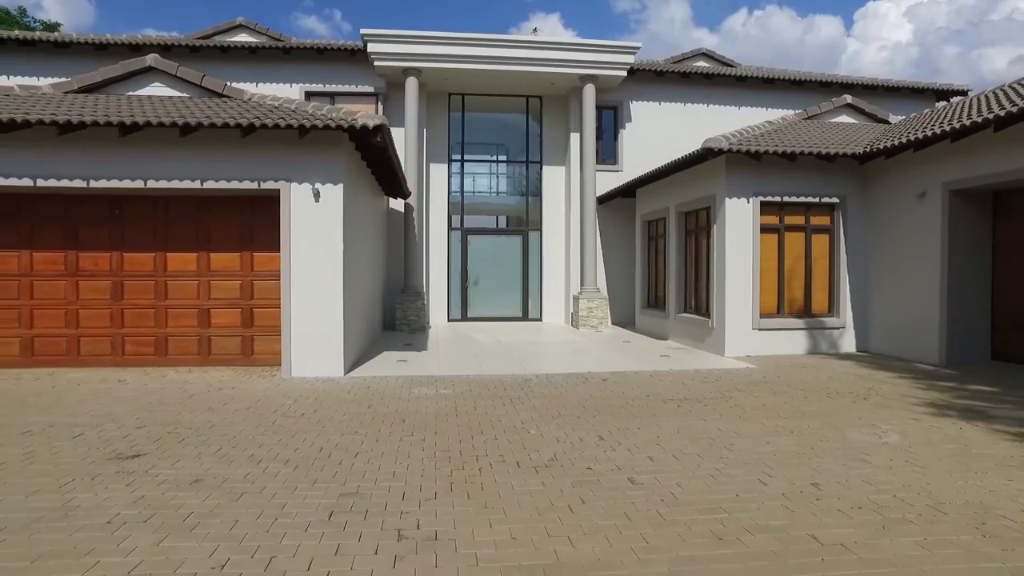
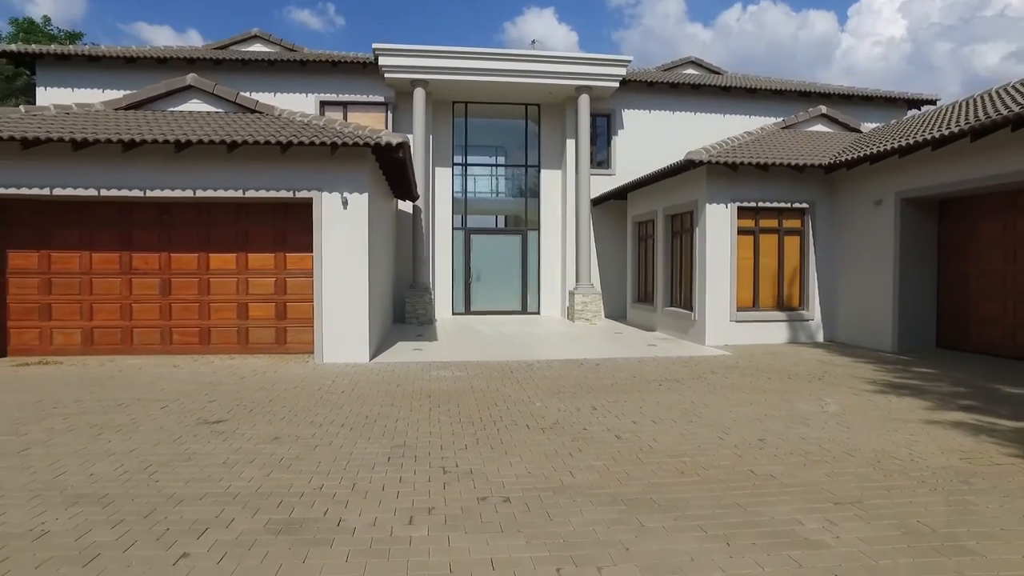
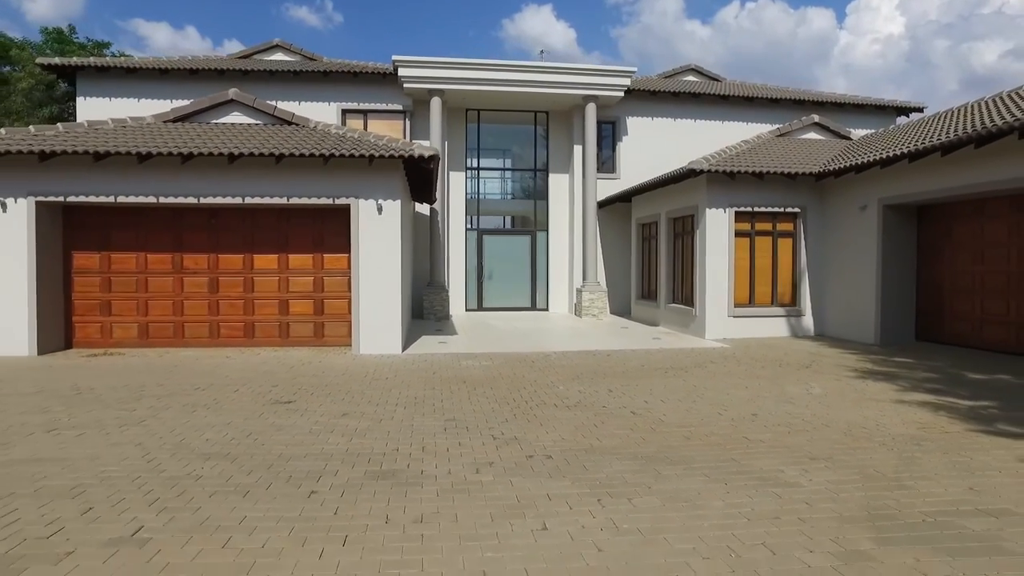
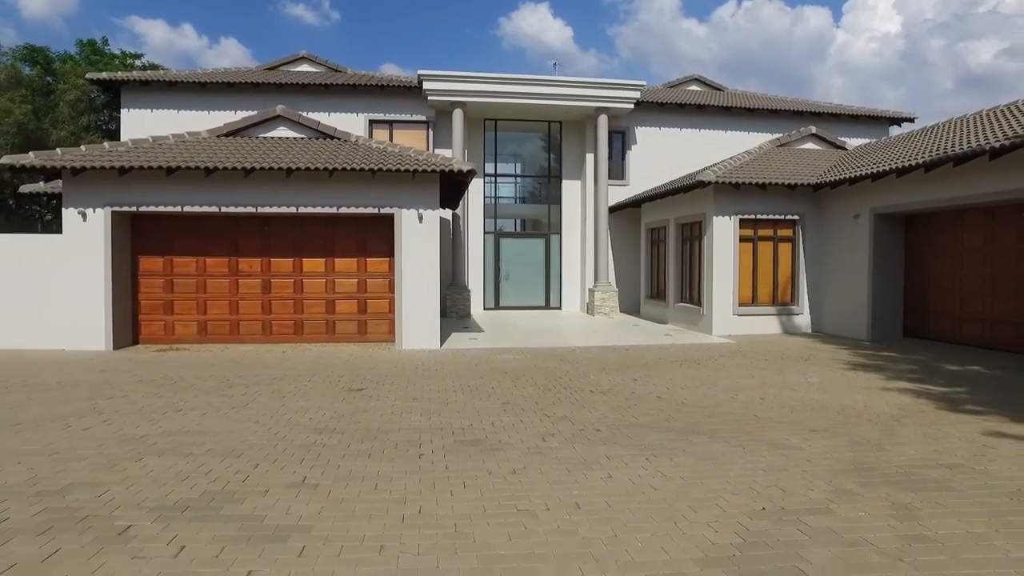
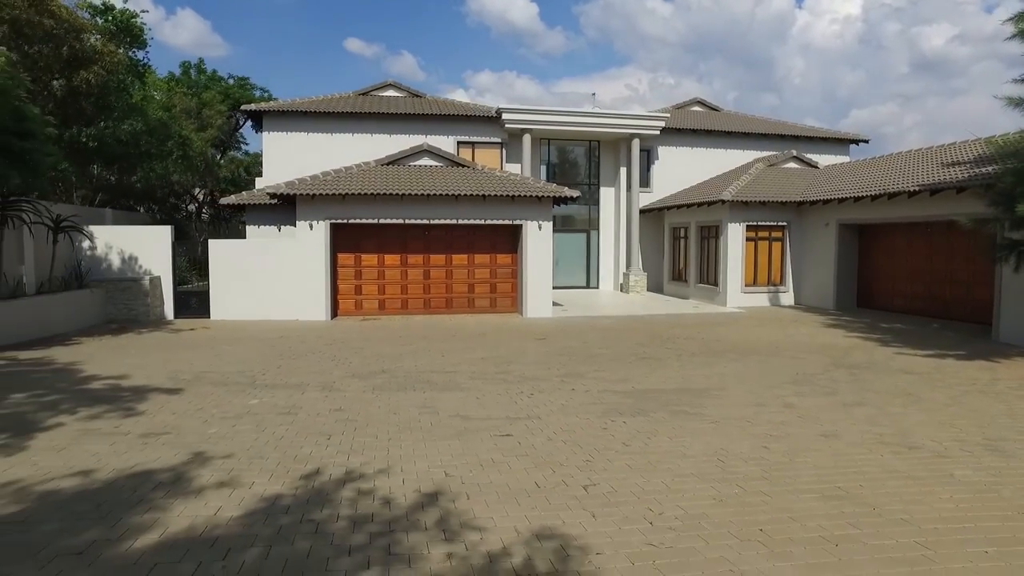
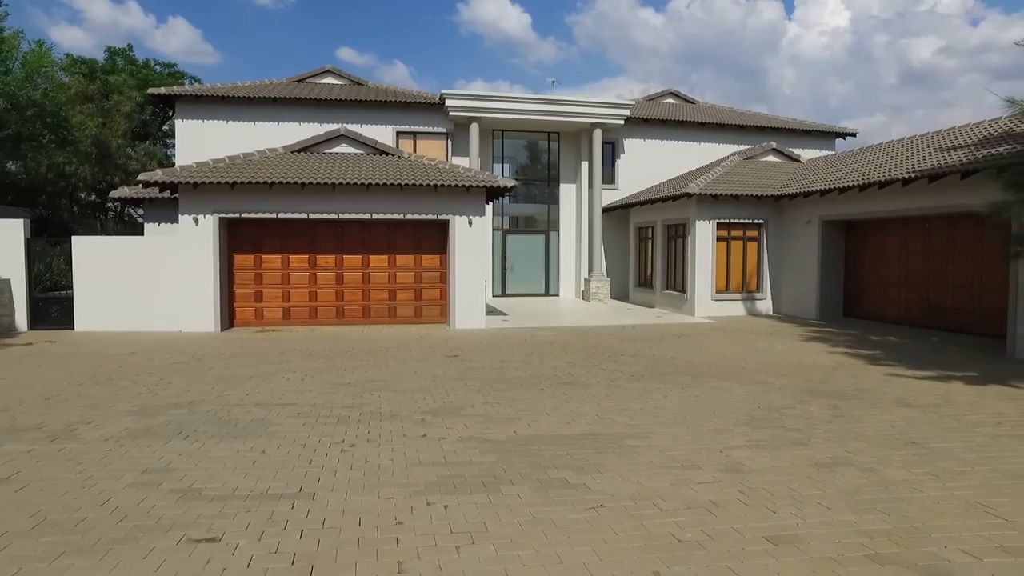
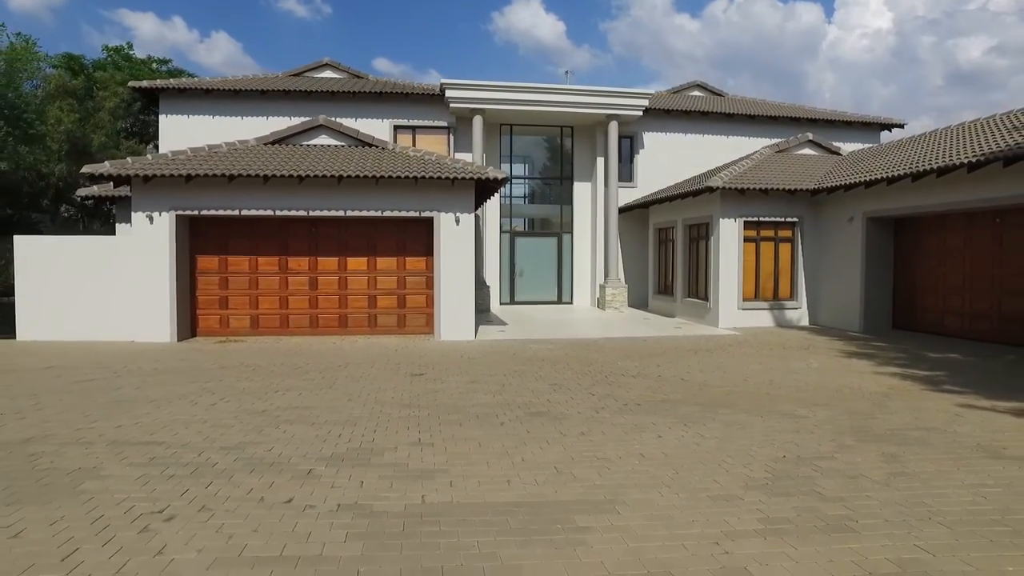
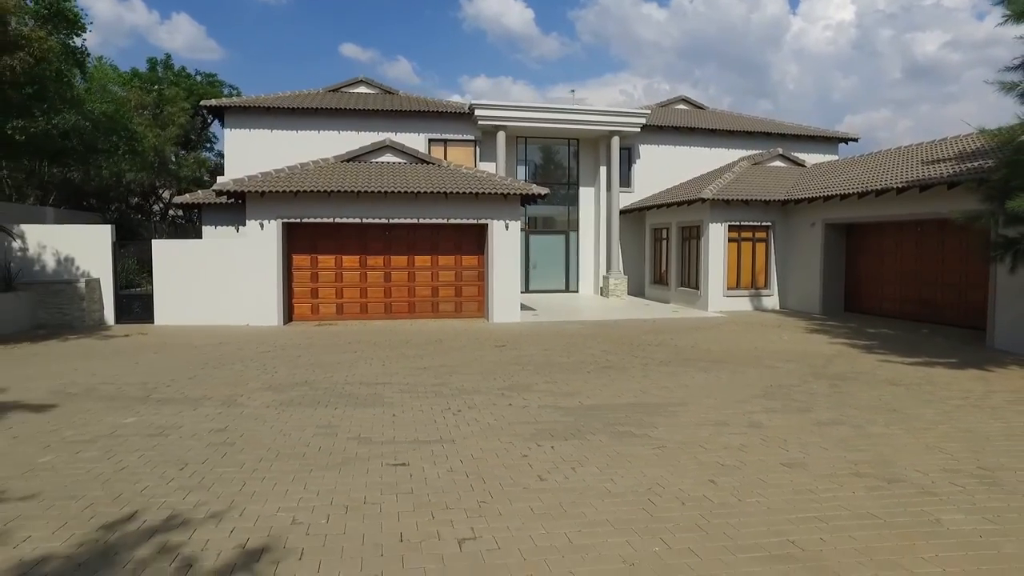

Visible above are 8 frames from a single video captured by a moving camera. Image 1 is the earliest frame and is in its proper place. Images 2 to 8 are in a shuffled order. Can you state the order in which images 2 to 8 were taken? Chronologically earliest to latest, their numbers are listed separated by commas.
2, 3, 4, 7, 6, 8, 5
